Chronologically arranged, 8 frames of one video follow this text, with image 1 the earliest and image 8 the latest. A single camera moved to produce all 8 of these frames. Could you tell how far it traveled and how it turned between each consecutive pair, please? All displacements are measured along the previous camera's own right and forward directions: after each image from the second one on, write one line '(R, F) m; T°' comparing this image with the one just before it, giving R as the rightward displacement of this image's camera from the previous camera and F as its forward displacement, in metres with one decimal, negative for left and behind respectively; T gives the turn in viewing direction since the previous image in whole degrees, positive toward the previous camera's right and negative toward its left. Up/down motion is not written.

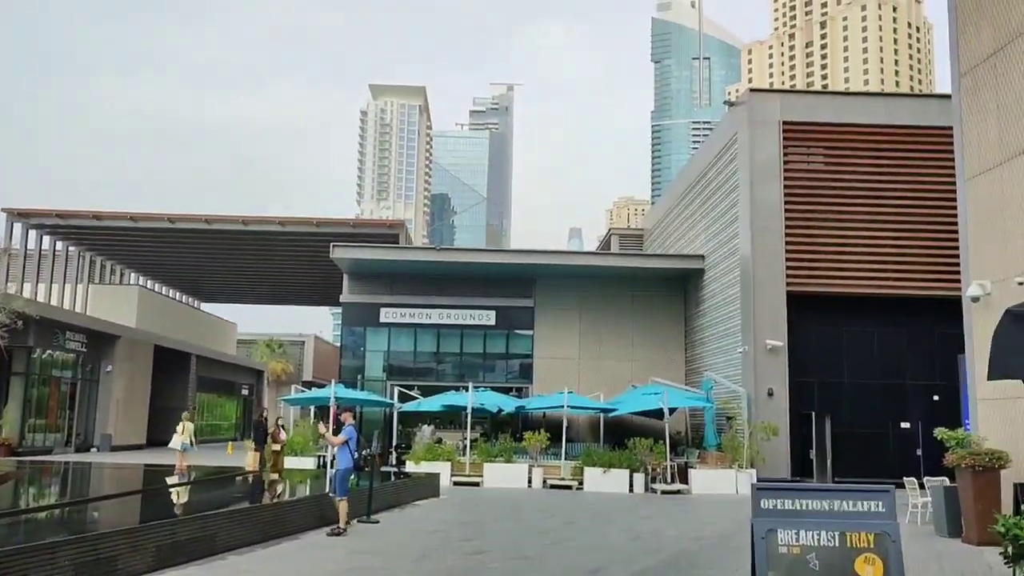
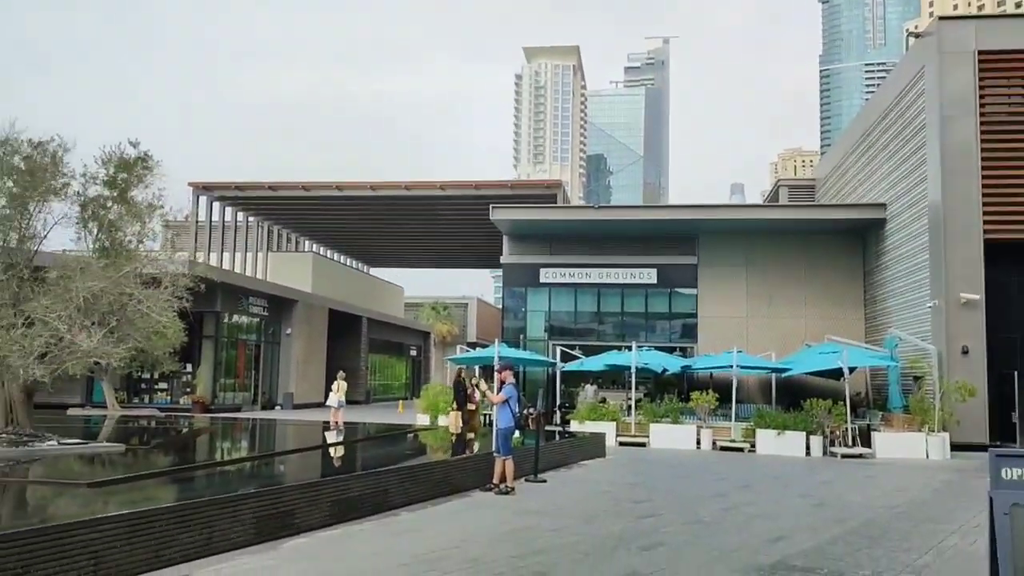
(-0.1, +0.4) m; -10°
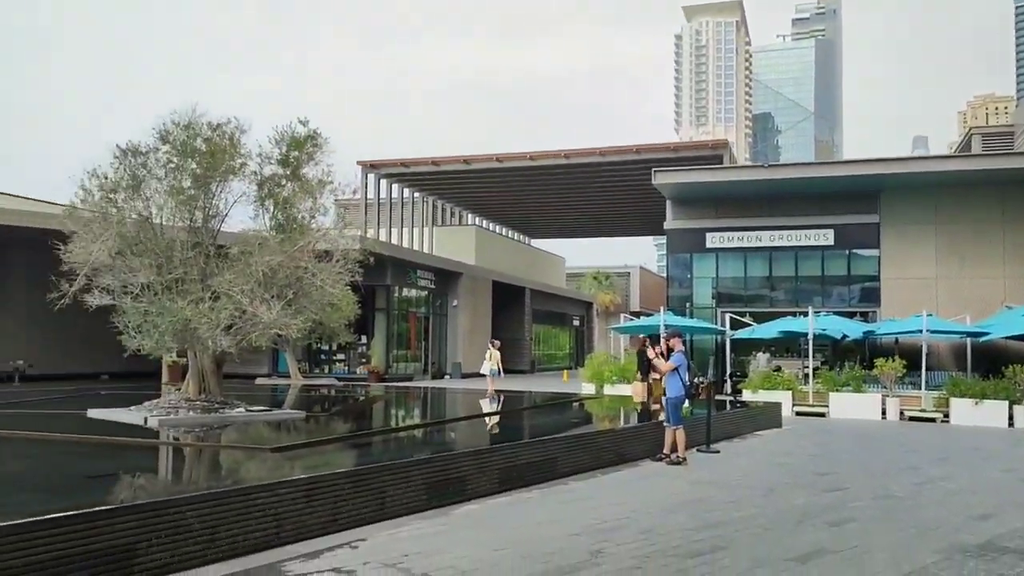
(0.0, +0.3) m; -11°
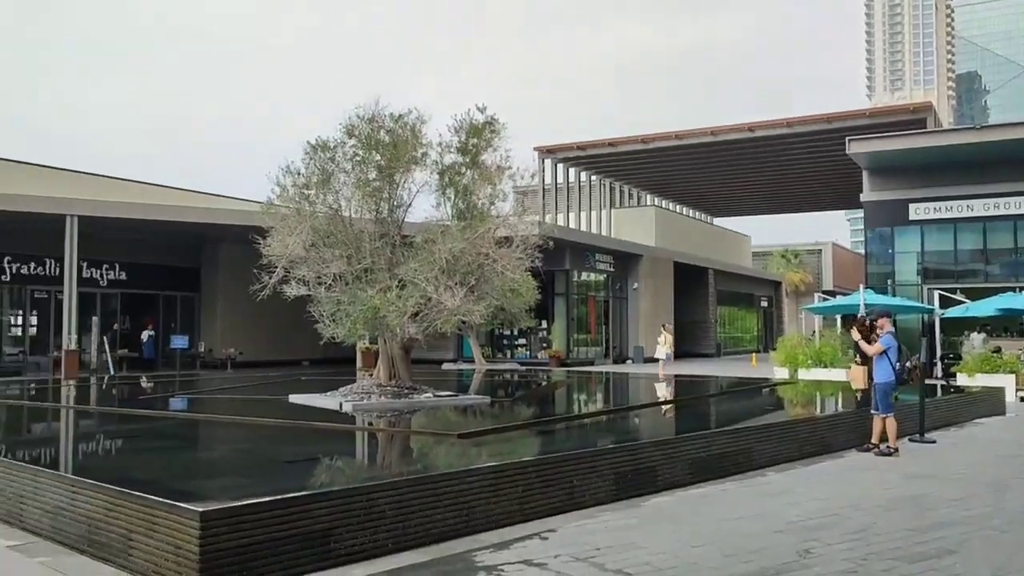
(-0.1, +0.3) m; -12°
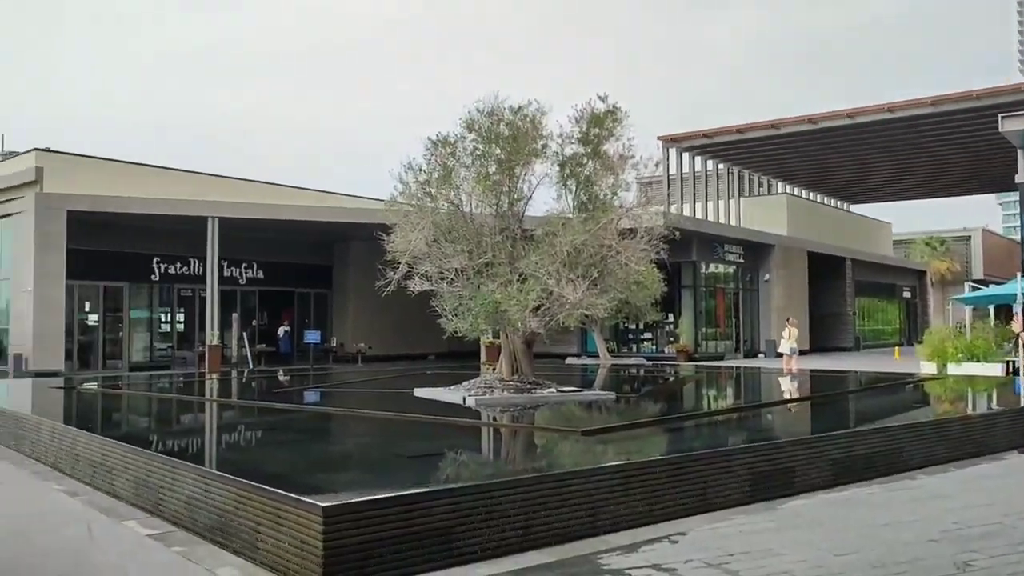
(0.0, +0.2) m; -8°
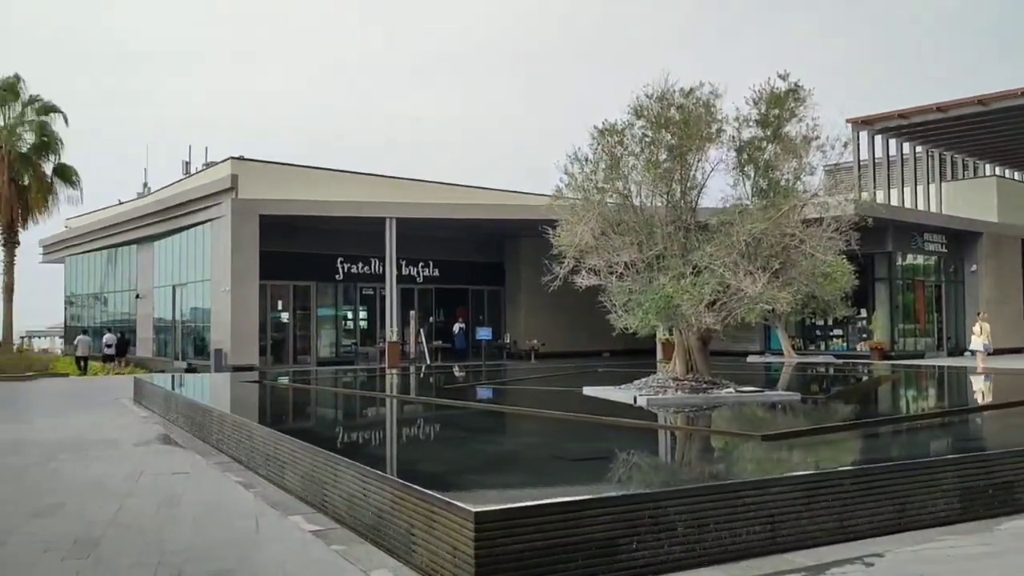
(+0.1, +0.4) m; -11°
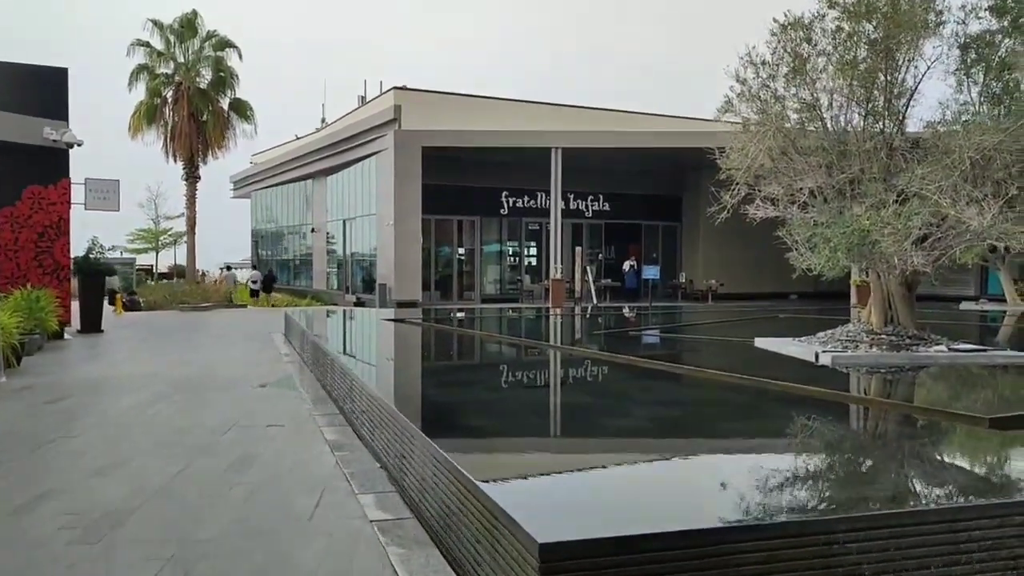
(+0.3, +1.5) m; -12°
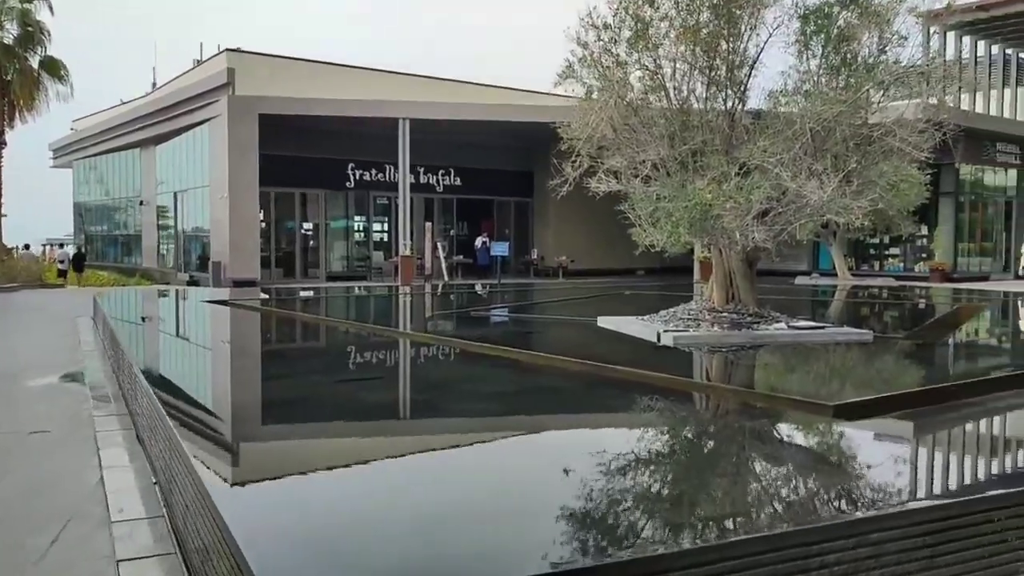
(+0.3, +0.7) m; +9°
